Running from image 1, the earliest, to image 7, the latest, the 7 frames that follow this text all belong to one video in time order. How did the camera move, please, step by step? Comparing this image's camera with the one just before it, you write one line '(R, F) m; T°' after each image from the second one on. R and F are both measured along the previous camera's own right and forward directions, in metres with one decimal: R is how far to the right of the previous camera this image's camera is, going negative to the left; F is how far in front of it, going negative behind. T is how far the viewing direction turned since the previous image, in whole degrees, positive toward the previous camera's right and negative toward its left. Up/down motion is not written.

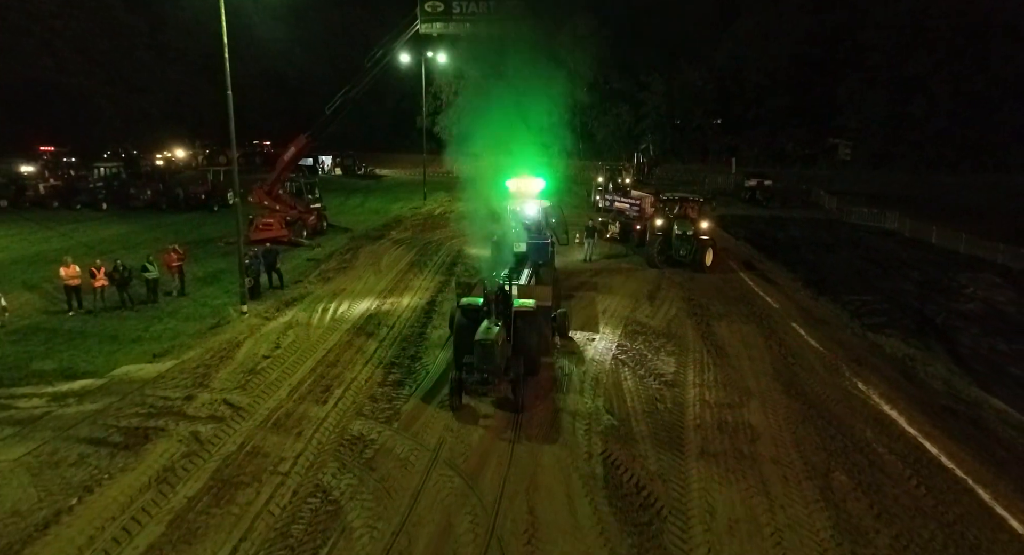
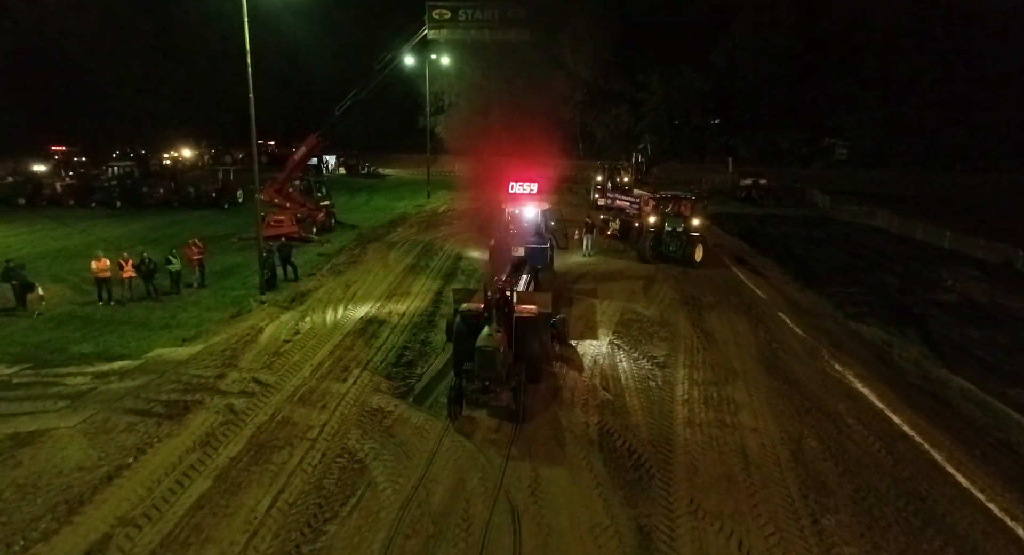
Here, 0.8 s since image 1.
(-0.1, -1.0) m; 0°
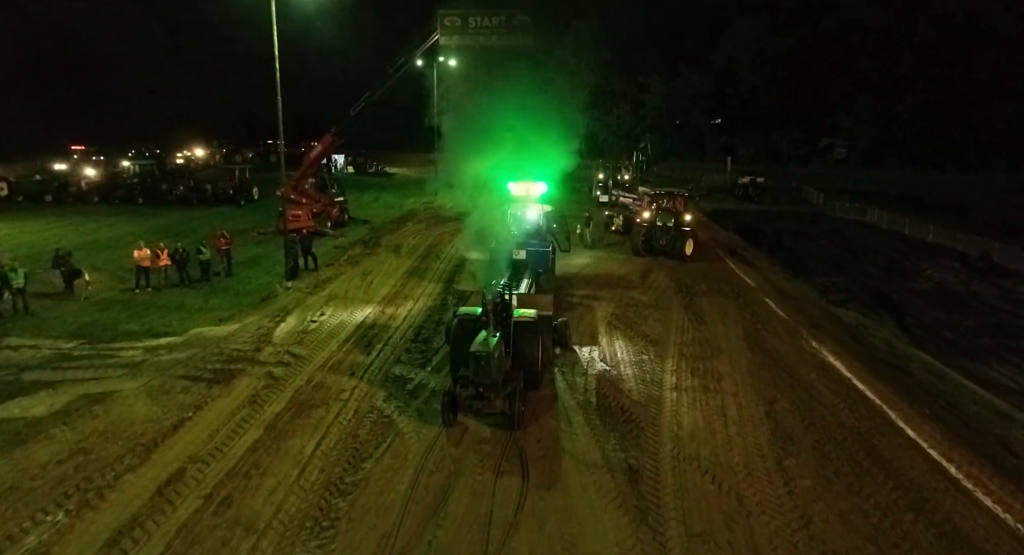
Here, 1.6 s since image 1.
(-0.1, -1.3) m; 0°
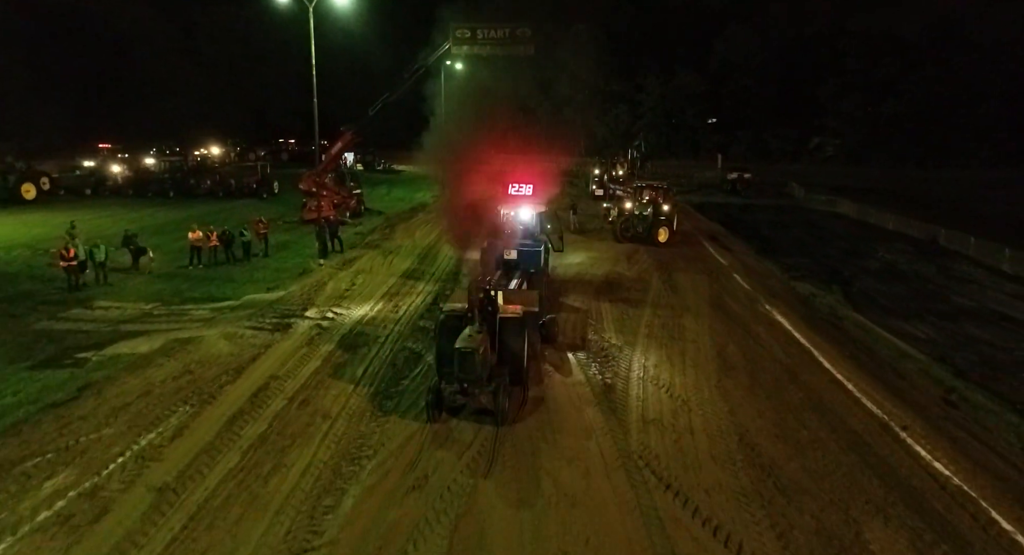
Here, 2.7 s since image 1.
(0.0, -2.7) m; 0°
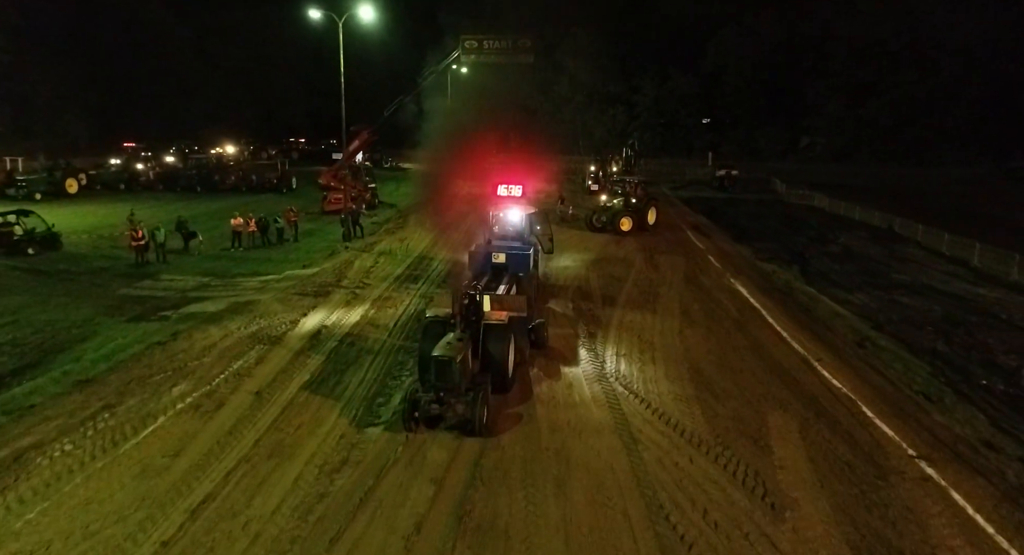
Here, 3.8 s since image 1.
(0.0, -2.8) m; 0°
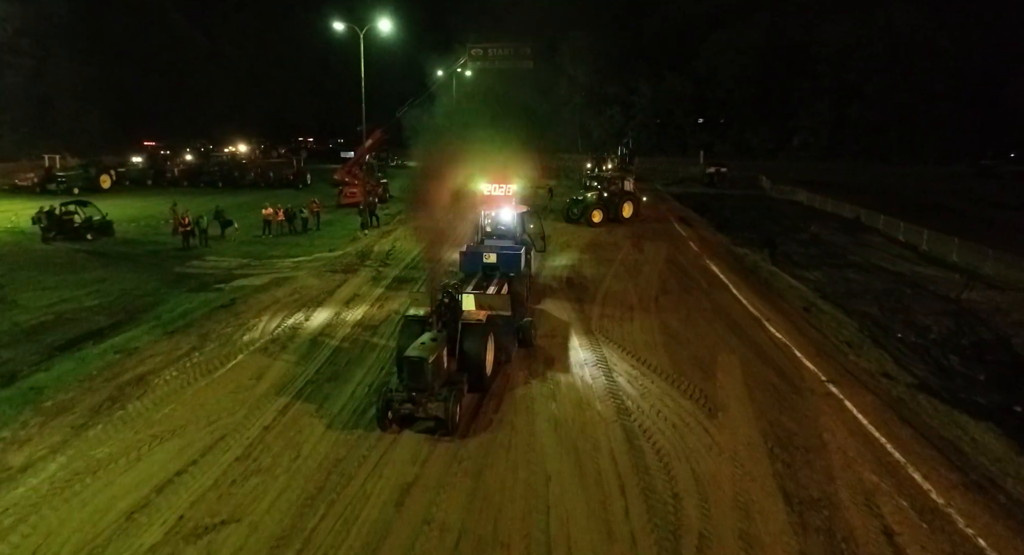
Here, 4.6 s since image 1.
(-0.1, -2.6) m; 0°
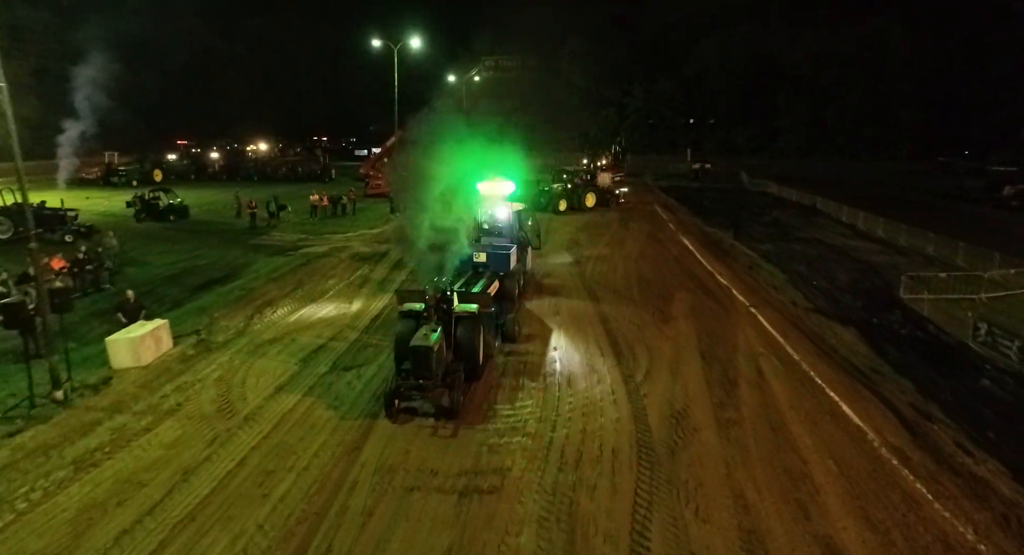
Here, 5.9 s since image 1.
(-0.5, -4.7) m; 0°
